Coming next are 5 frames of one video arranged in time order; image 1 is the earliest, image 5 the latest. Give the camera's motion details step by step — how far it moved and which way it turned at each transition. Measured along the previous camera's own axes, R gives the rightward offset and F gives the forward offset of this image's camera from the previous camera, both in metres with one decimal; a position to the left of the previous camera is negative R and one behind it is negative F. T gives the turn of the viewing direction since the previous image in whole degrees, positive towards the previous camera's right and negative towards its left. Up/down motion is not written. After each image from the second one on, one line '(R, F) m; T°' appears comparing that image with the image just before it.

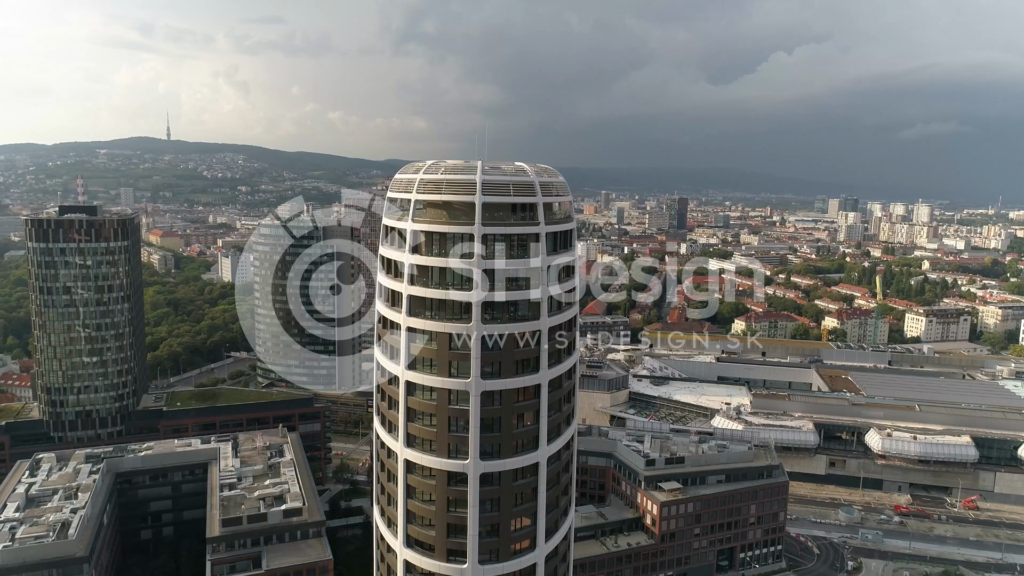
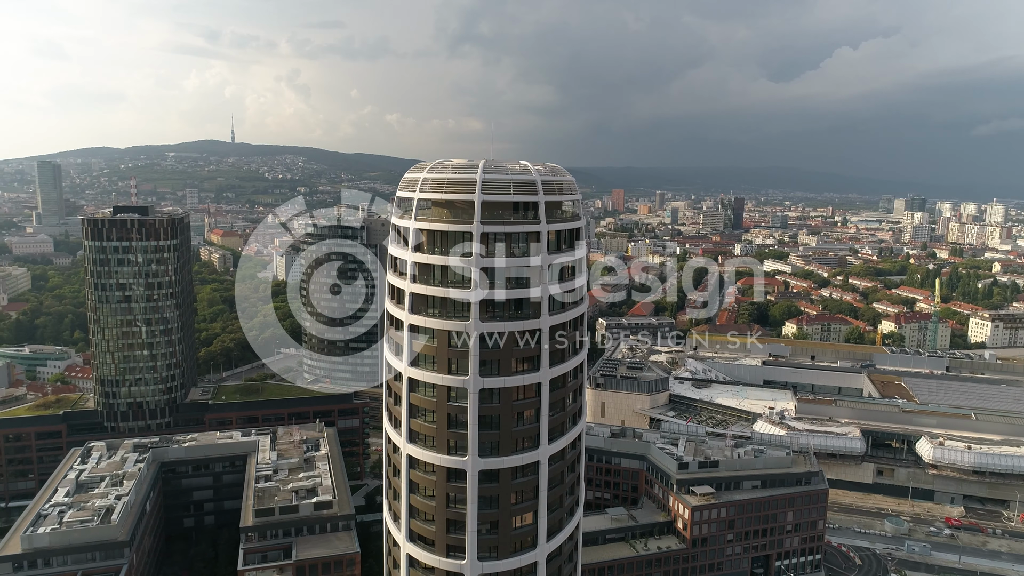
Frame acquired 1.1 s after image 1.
(+2.2, 0.0) m; -4°
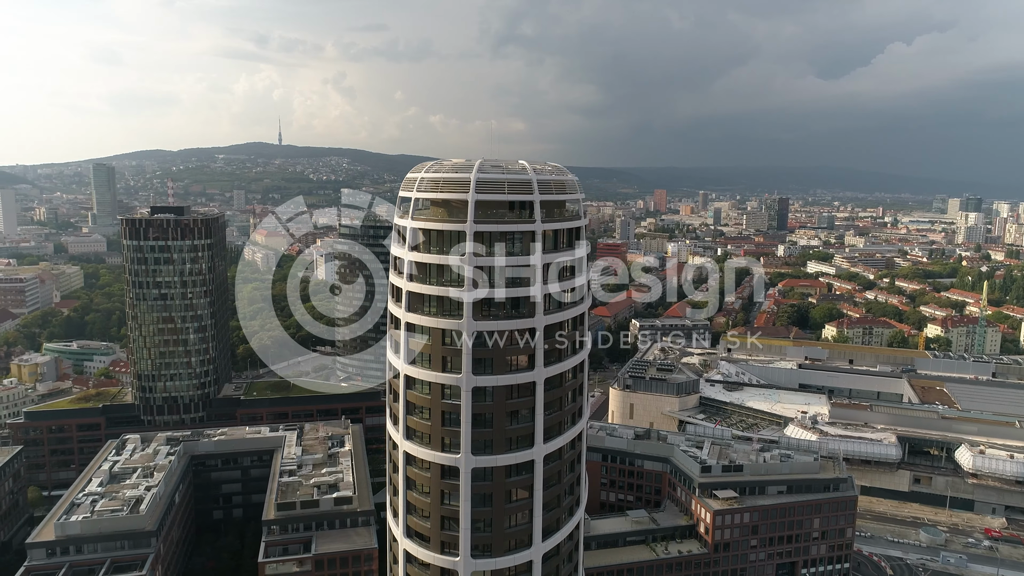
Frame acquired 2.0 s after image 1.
(+2.0, 0.0) m; -3°
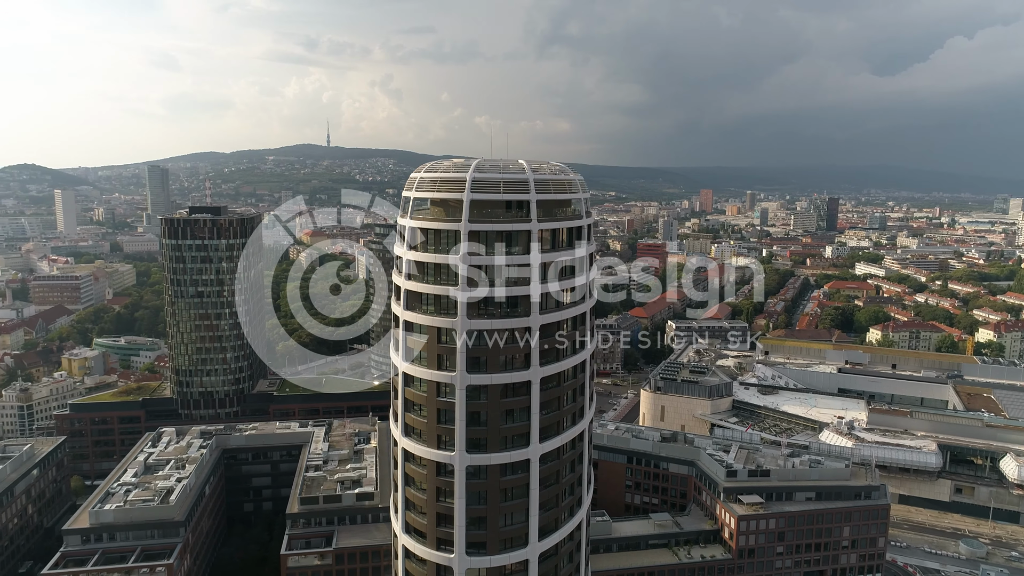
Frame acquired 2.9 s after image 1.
(+2.0, 0.0) m; -4°
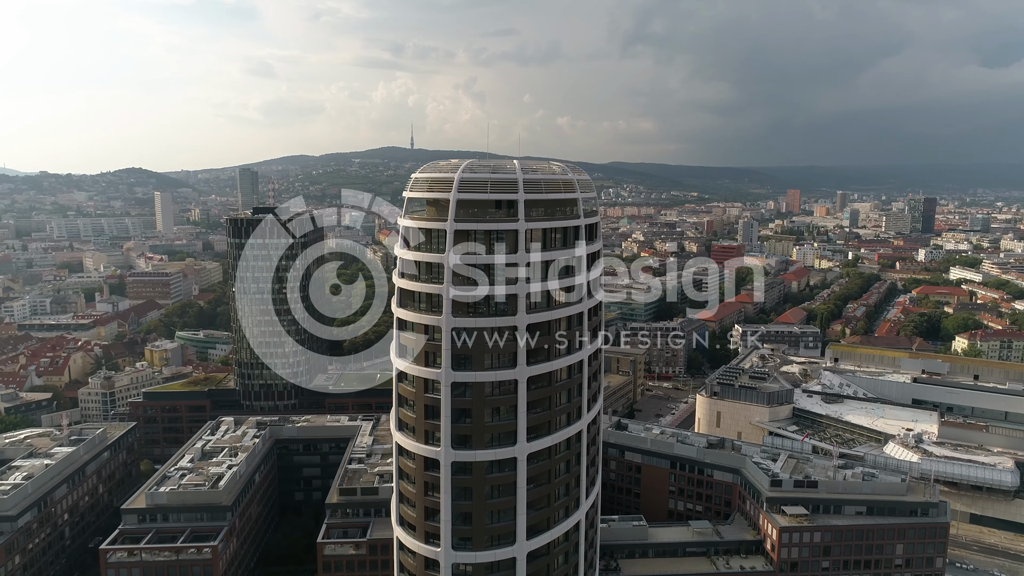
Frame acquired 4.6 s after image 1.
(+3.9, 0.0) m; -6°
